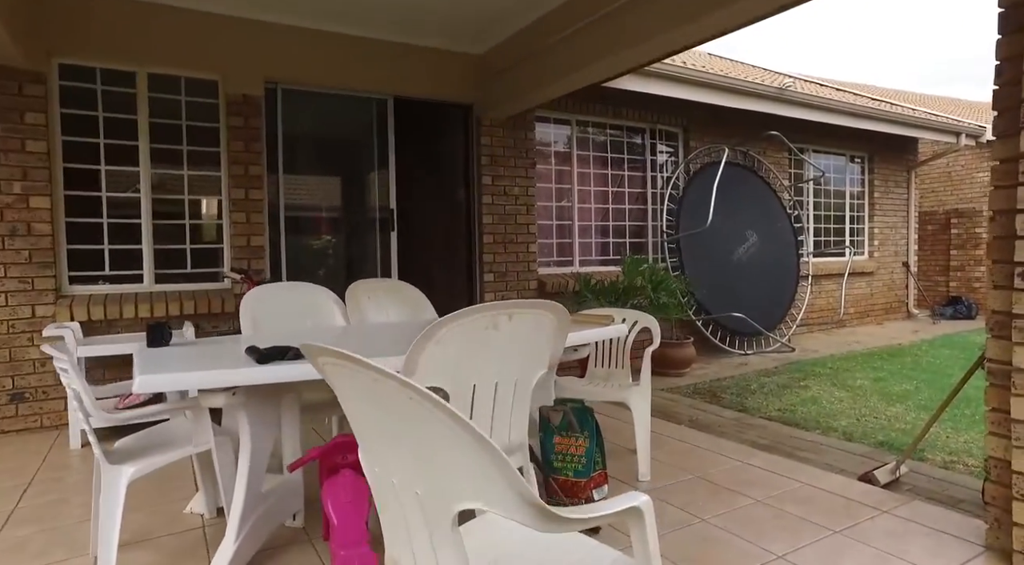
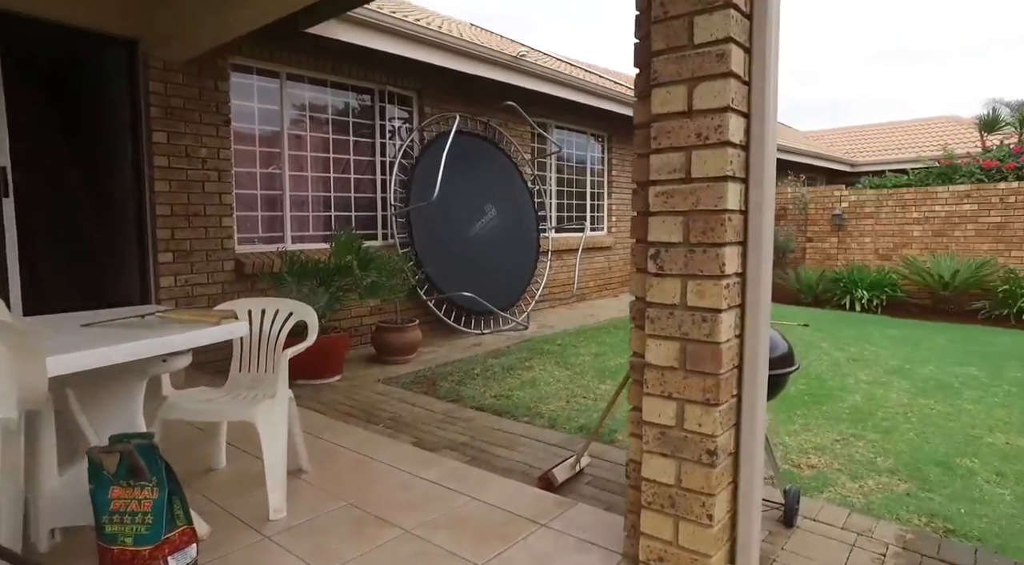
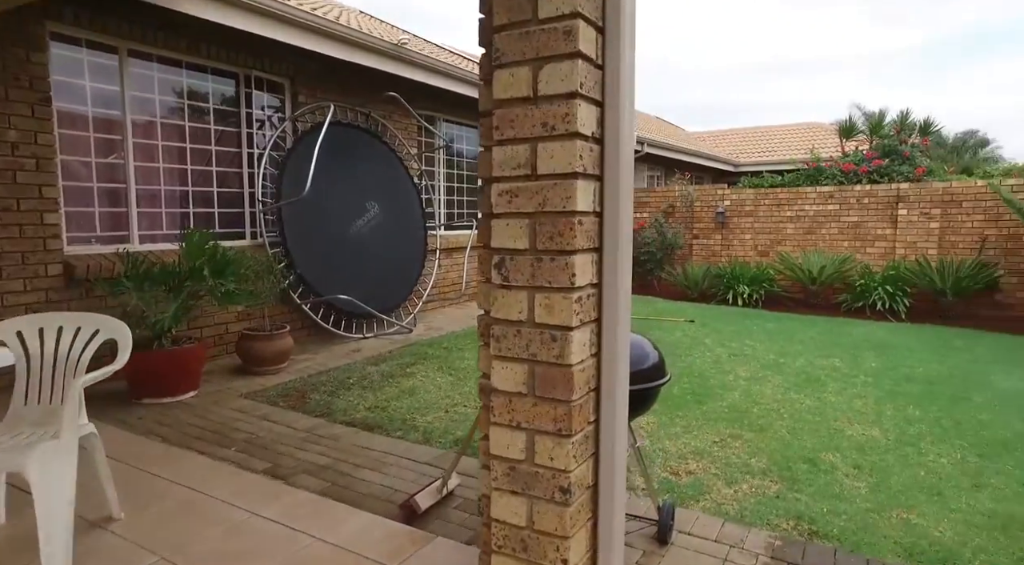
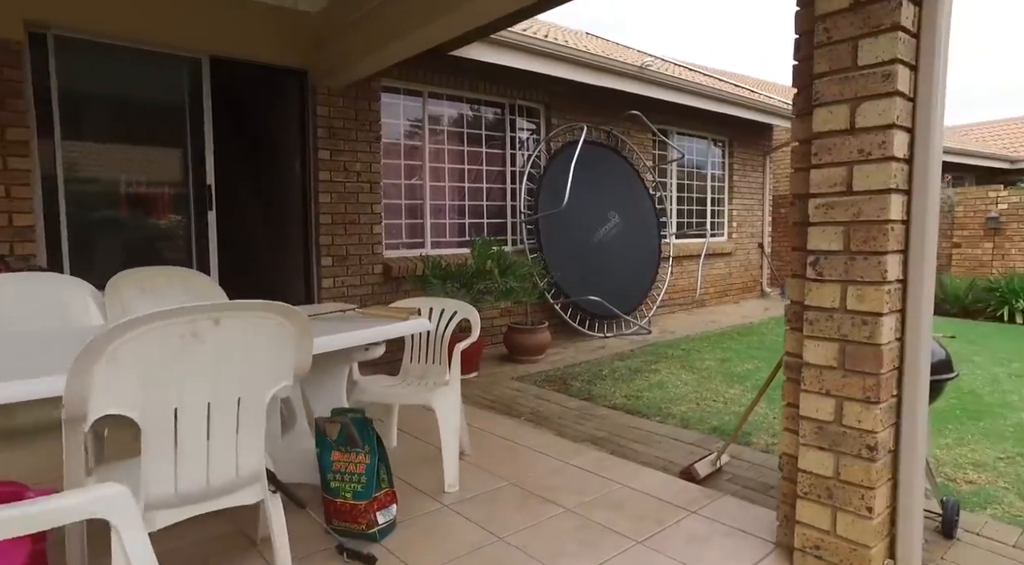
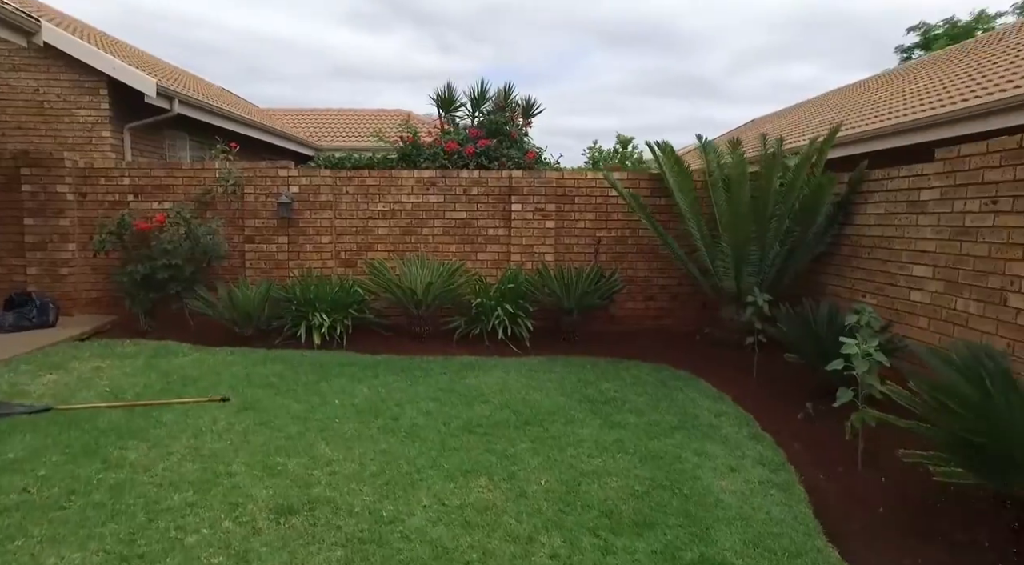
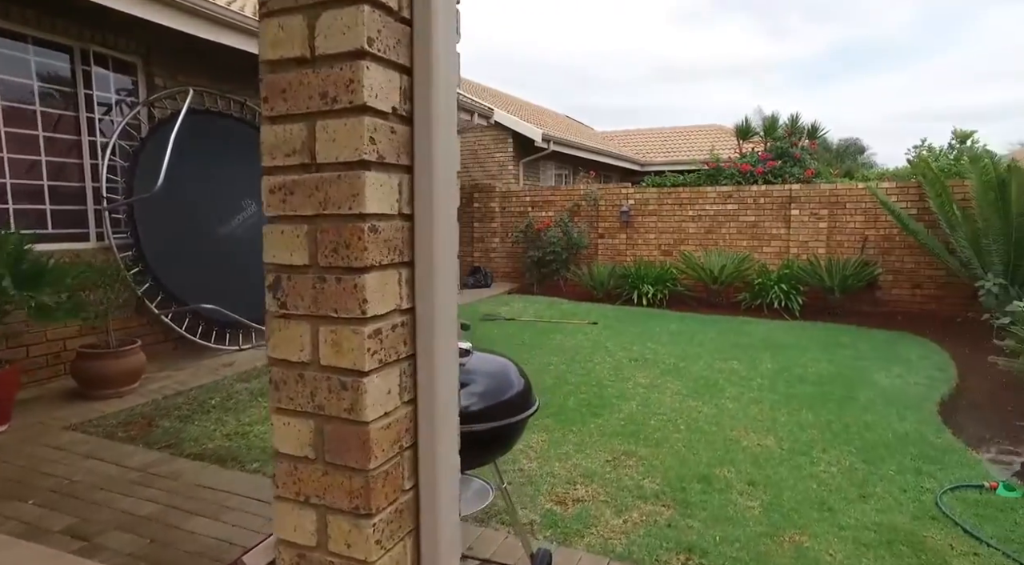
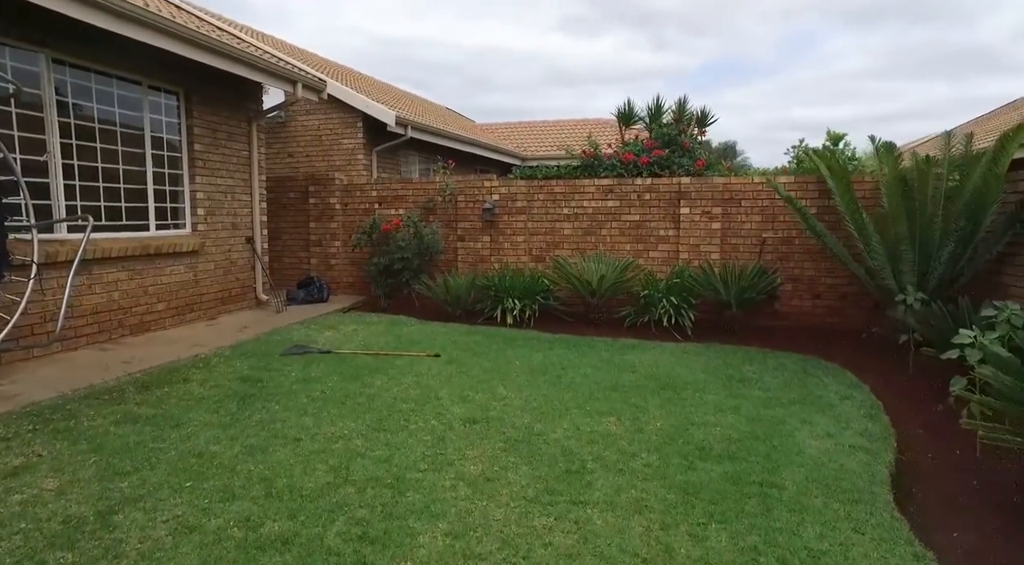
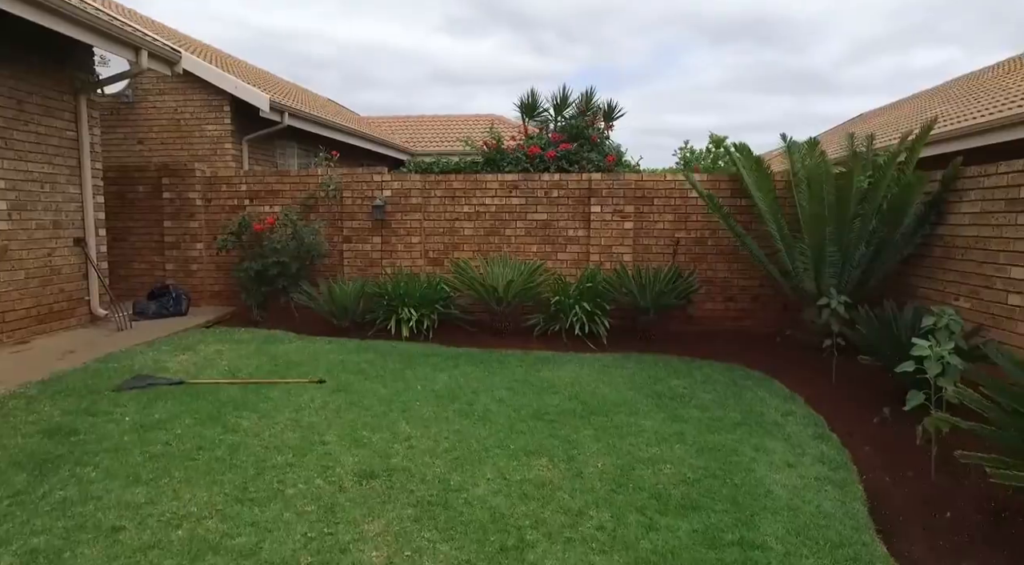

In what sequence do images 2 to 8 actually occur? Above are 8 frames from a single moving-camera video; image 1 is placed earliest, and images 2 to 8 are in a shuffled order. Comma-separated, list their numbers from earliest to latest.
4, 2, 3, 6, 7, 8, 5
